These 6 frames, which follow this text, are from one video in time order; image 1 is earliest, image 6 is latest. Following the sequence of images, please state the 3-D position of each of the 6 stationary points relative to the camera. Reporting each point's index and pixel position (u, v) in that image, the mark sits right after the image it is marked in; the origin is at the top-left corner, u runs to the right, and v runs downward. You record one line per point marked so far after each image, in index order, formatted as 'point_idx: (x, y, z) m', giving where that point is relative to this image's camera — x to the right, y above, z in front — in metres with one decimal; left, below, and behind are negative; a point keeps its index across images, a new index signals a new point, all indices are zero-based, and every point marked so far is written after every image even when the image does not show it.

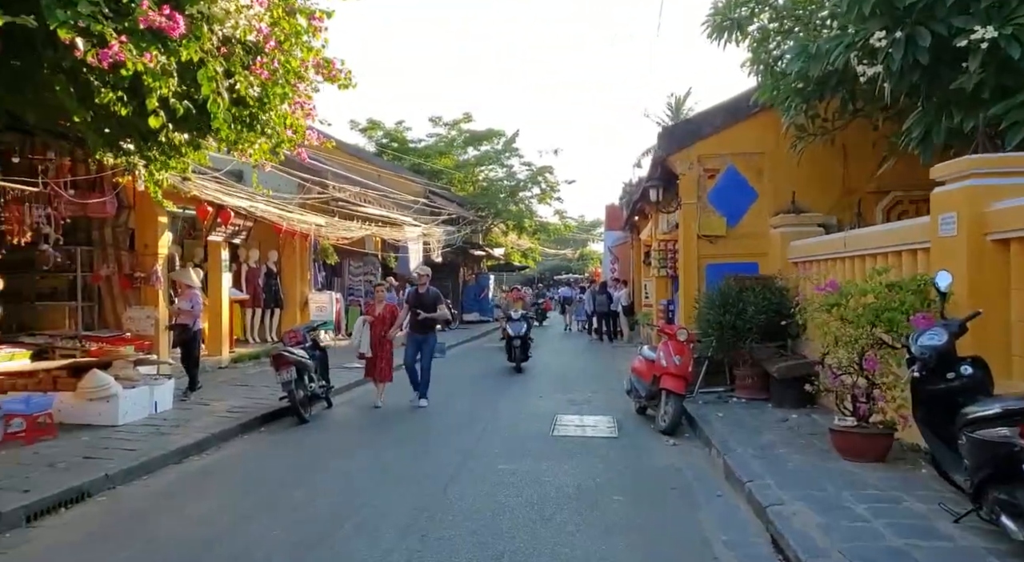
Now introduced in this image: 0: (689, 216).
0: (+2.6, +1.0, +11.1) m
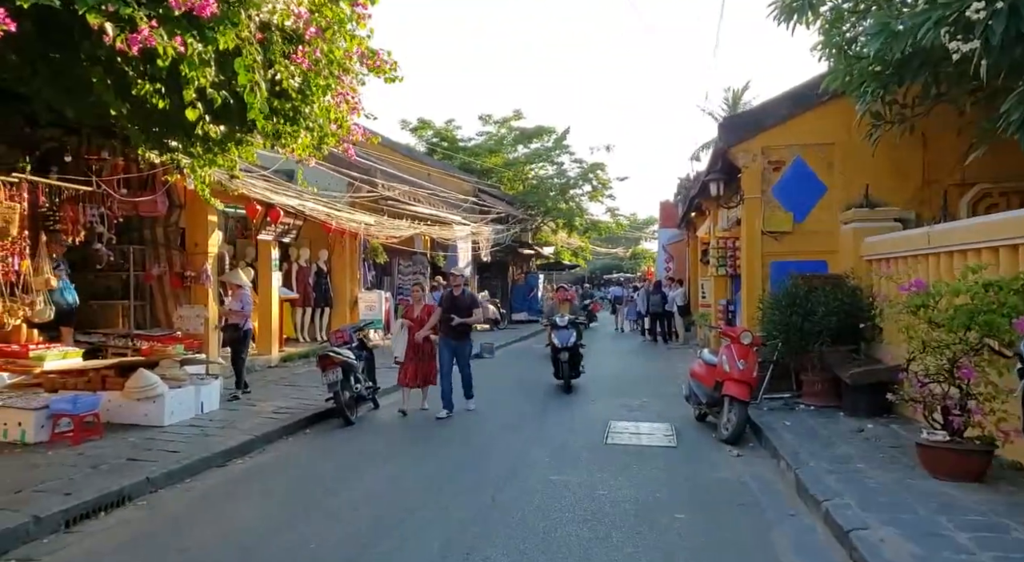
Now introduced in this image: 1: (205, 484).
0: (+3.3, +1.0, +10.6) m
1: (-2.5, -1.7, +6.3) m
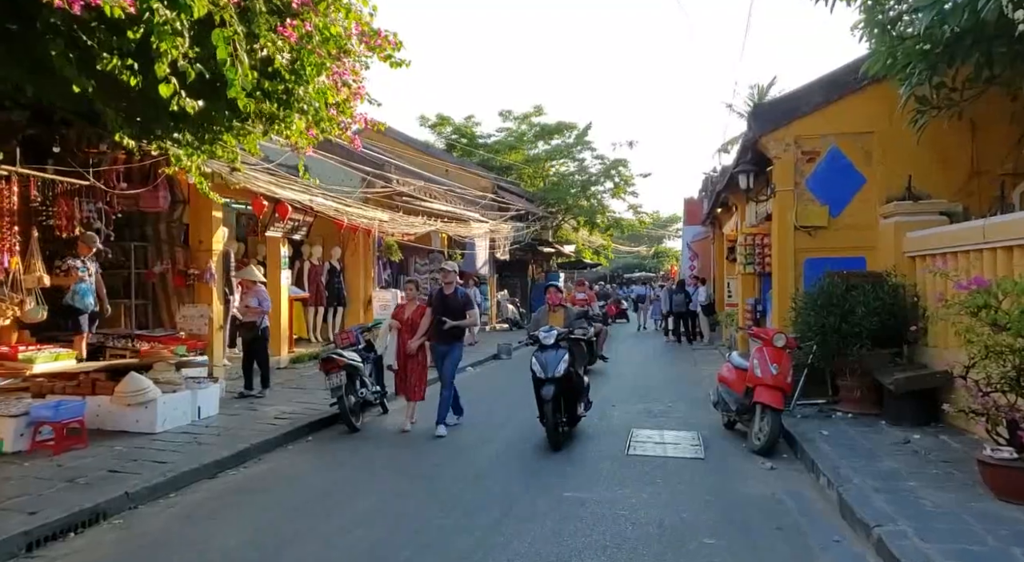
0: (+3.5, +1.0, +9.9) m
1: (-2.4, -1.7, +5.8) m
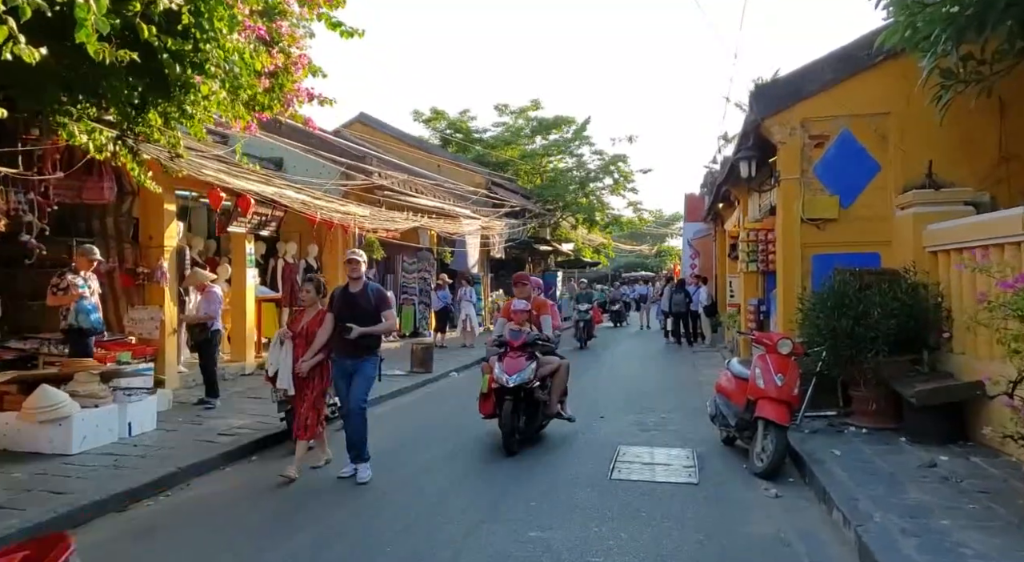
0: (+3.3, +1.0, +8.9) m
1: (-2.7, -1.7, +4.9) m
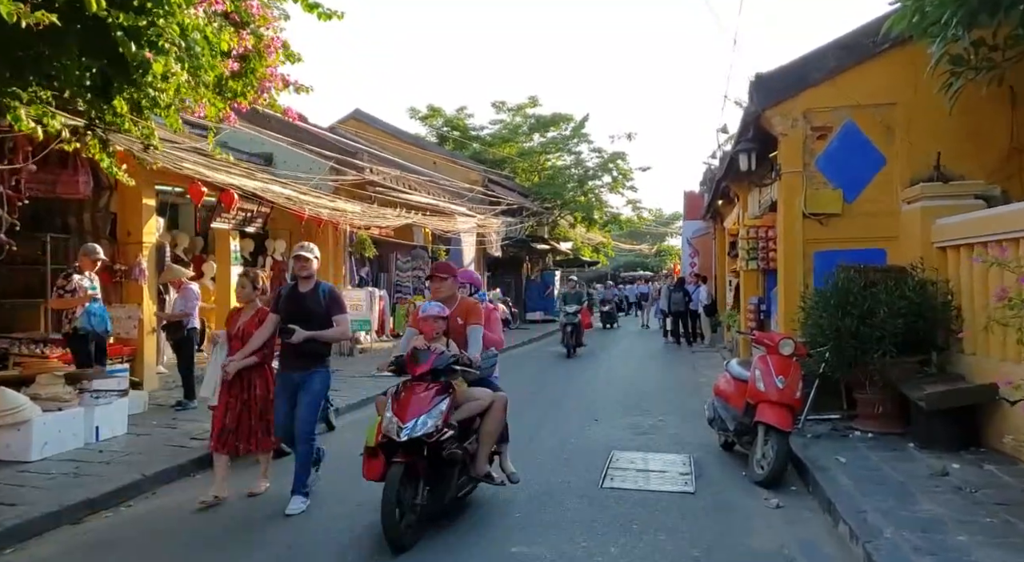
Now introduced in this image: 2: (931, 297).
0: (+3.1, +1.0, +8.6) m
1: (-2.8, -1.6, +4.5) m
2: (+3.9, -0.1, +7.2) m
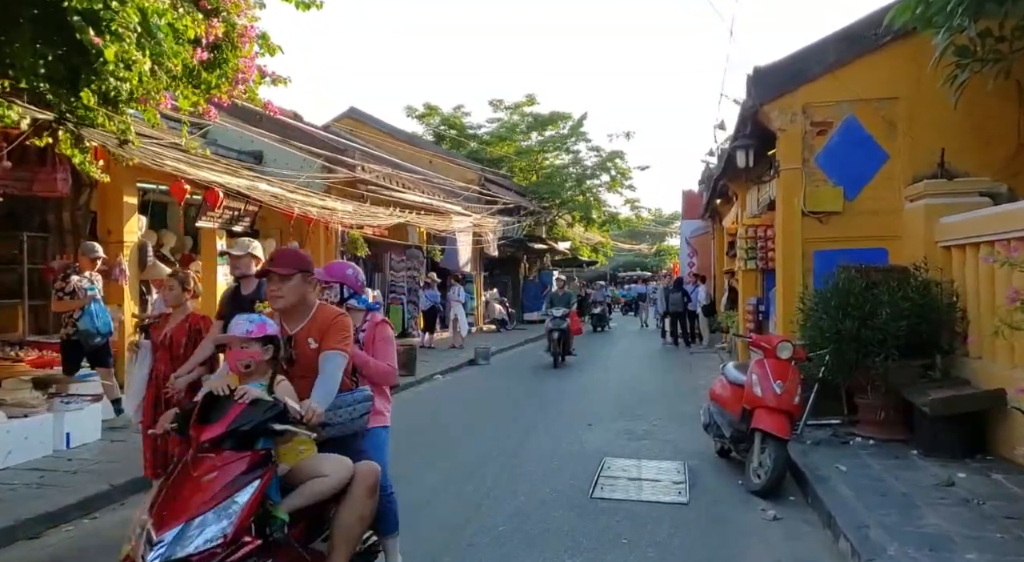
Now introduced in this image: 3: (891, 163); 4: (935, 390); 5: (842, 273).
0: (+3.0, +1.0, +8.3) m
1: (-3.0, -1.6, +4.3) m
2: (+3.8, -0.2, +7.0) m
3: (+4.0, +1.2, +8.0) m
4: (+3.5, -0.9, +6.3) m
5: (+3.2, +0.1, +7.3) m
